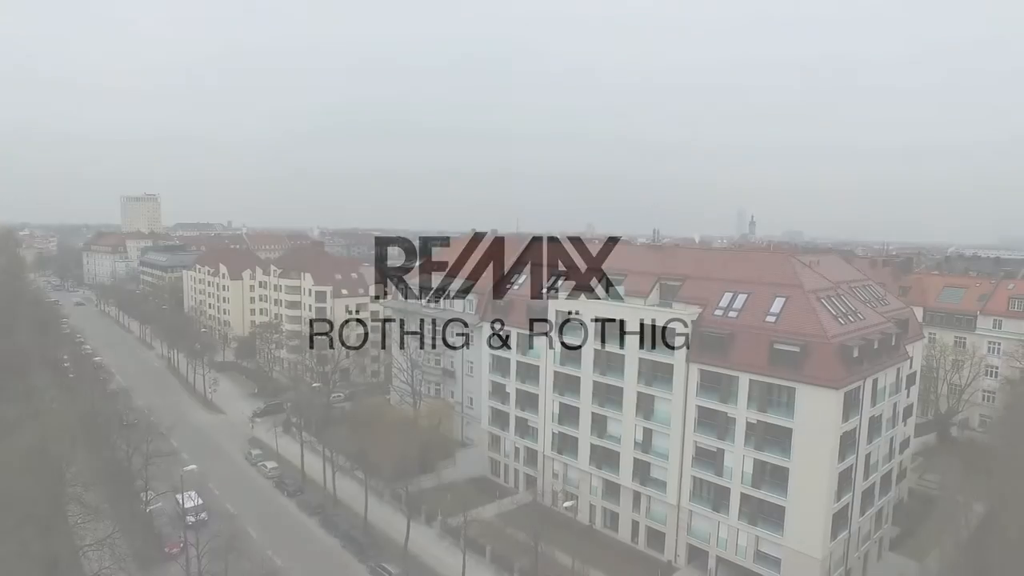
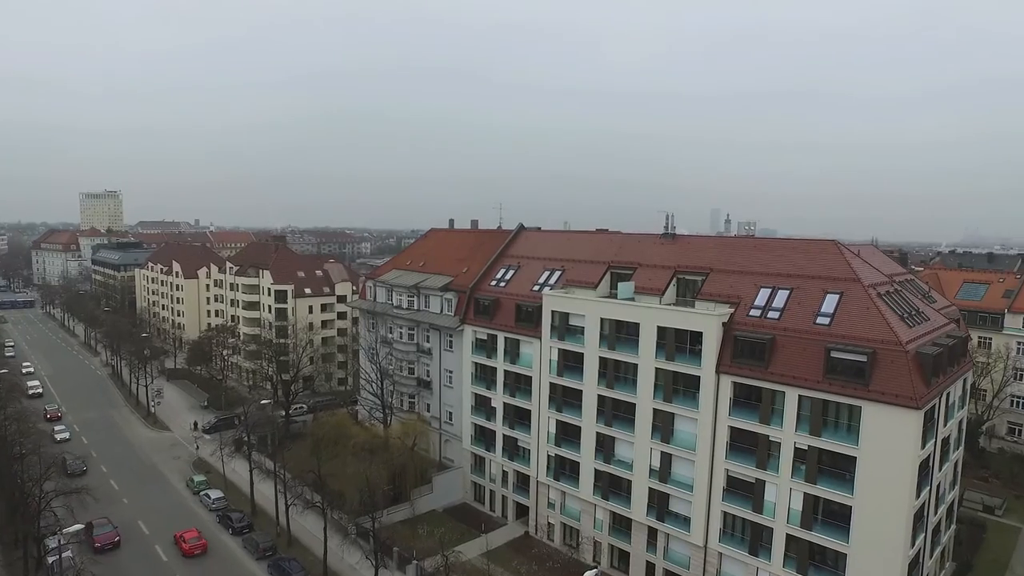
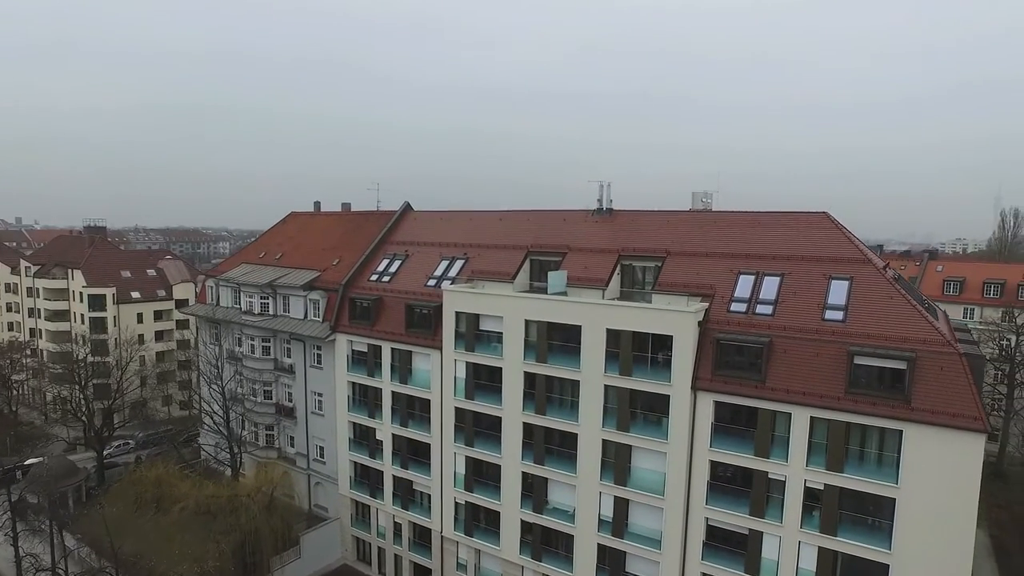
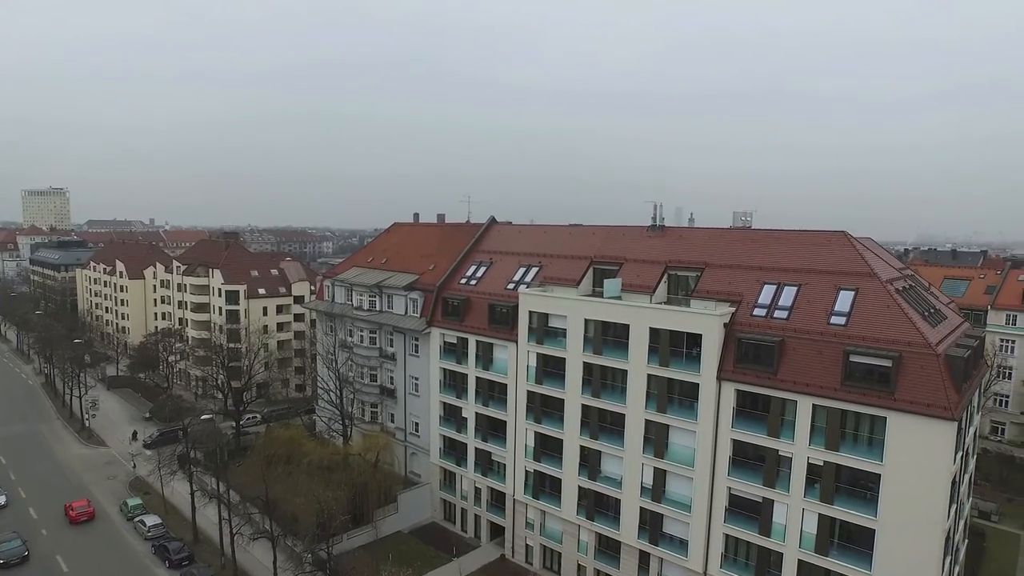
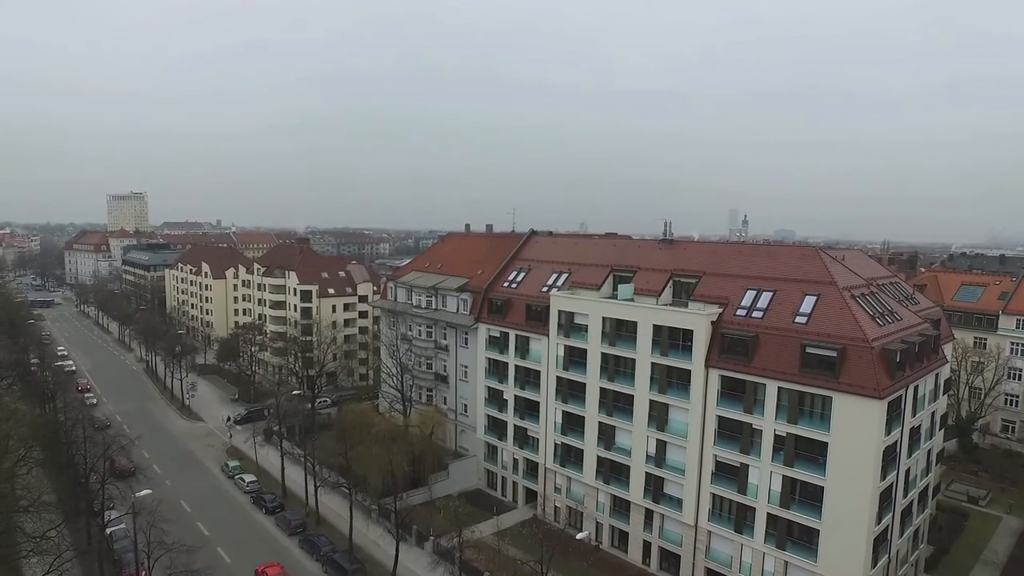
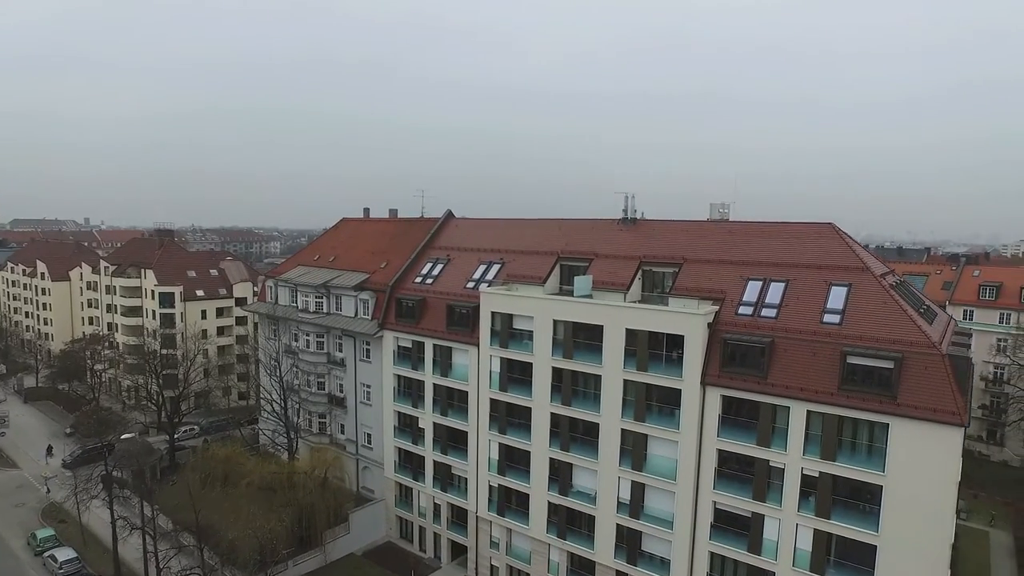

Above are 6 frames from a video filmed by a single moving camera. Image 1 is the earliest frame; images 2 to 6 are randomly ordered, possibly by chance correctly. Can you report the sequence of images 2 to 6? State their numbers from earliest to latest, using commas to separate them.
5, 2, 4, 6, 3
